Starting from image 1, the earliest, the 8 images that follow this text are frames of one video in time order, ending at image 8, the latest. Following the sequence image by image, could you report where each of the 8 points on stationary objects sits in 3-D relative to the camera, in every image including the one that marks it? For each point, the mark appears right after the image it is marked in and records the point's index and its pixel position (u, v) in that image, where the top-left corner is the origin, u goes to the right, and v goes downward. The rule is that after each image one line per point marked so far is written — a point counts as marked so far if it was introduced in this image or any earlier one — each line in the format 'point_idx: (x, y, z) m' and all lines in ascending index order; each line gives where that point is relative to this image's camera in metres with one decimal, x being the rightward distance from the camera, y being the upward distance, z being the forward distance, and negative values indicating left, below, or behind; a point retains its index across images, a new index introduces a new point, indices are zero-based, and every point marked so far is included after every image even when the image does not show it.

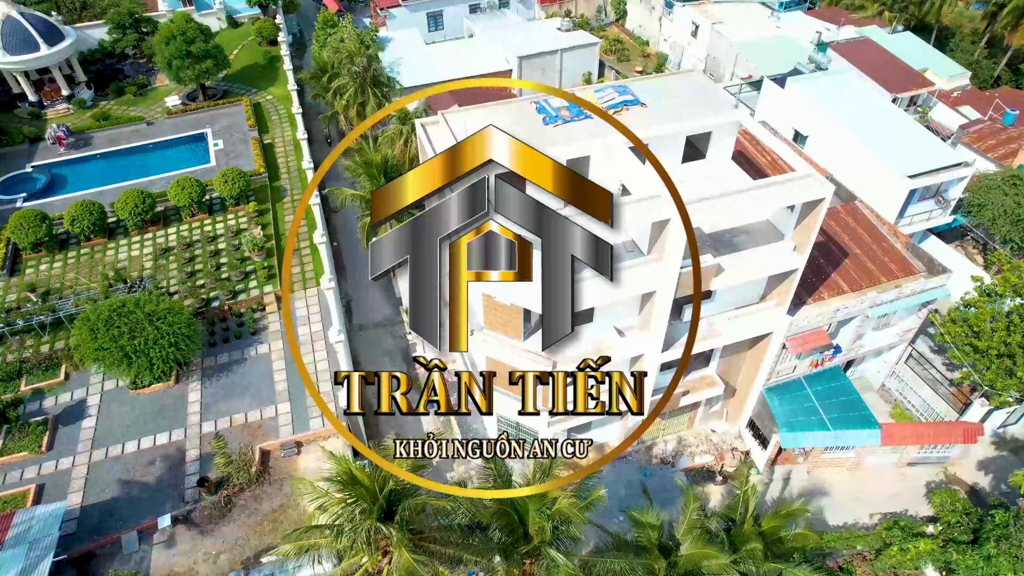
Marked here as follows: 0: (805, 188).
0: (+8.6, +2.9, +18.7) m
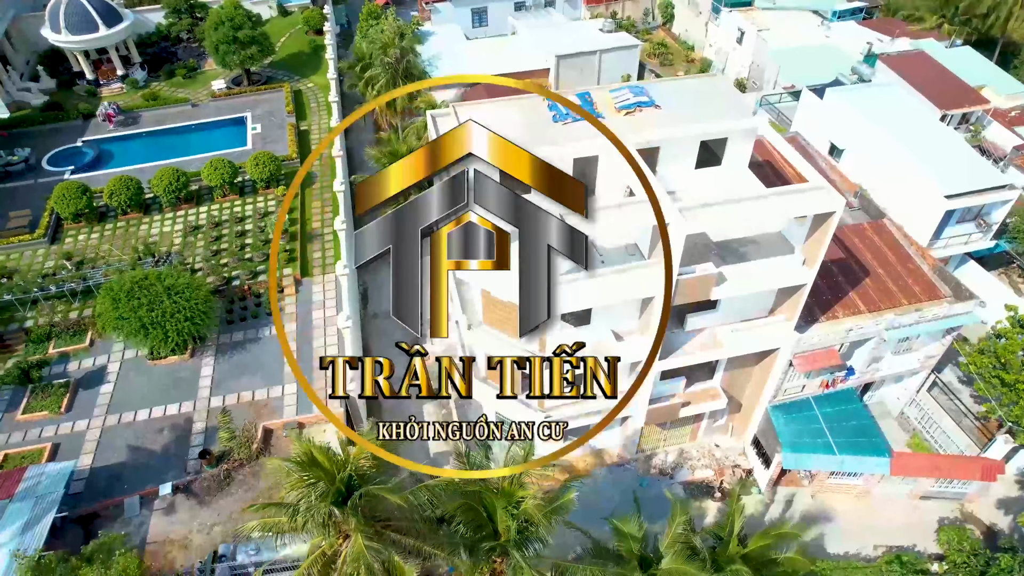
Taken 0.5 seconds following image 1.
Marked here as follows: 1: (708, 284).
0: (+8.5, +2.4, +18.0) m
1: (+5.7, +0.1, +18.2) m
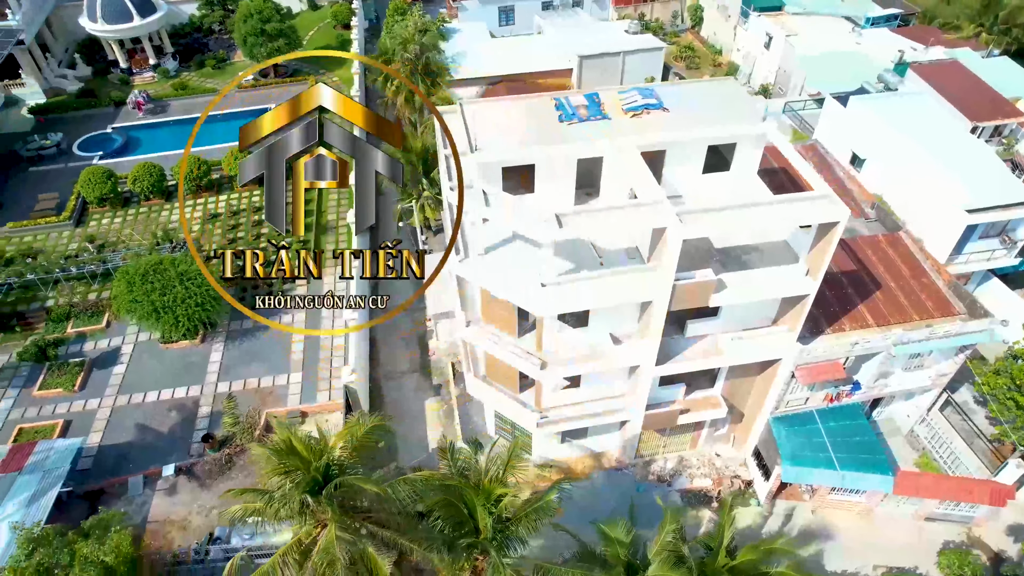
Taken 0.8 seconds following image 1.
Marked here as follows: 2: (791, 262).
0: (+8.5, +2.1, +17.6) m
1: (+5.6, -0.1, +17.9) m
2: (+8.5, +0.8, +19.4) m
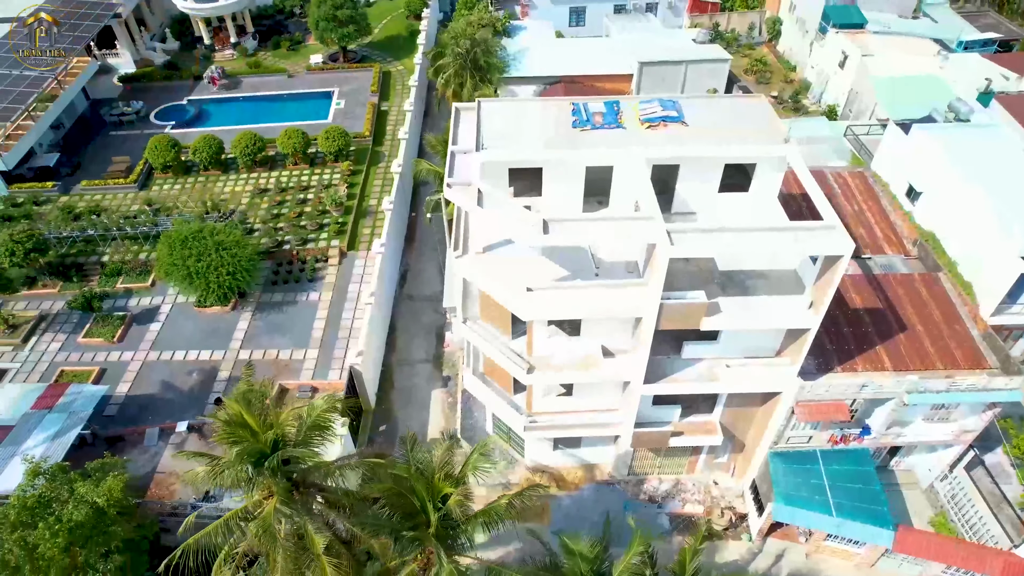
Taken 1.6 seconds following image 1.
0: (+8.2, +1.2, +16.7) m
1: (+5.1, -0.7, +17.4) m
2: (+8.3, -0.1, +18.5) m
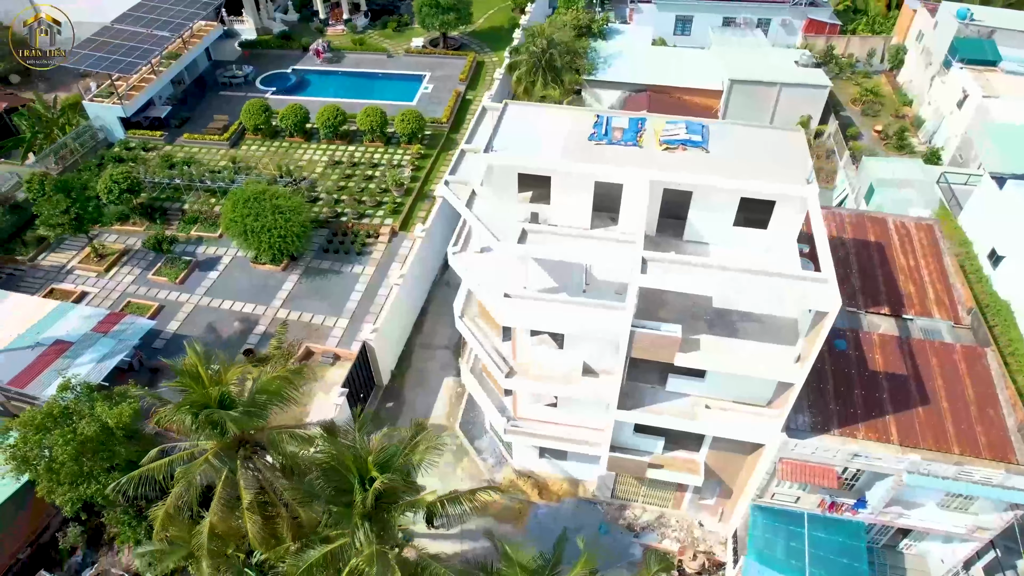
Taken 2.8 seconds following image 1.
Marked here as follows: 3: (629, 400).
0: (+7.4, -0.2, +15.6) m
1: (+4.3, -1.6, +16.8) m
2: (+7.6, -1.5, +17.4) m
3: (+3.6, -3.5, +19.8) m
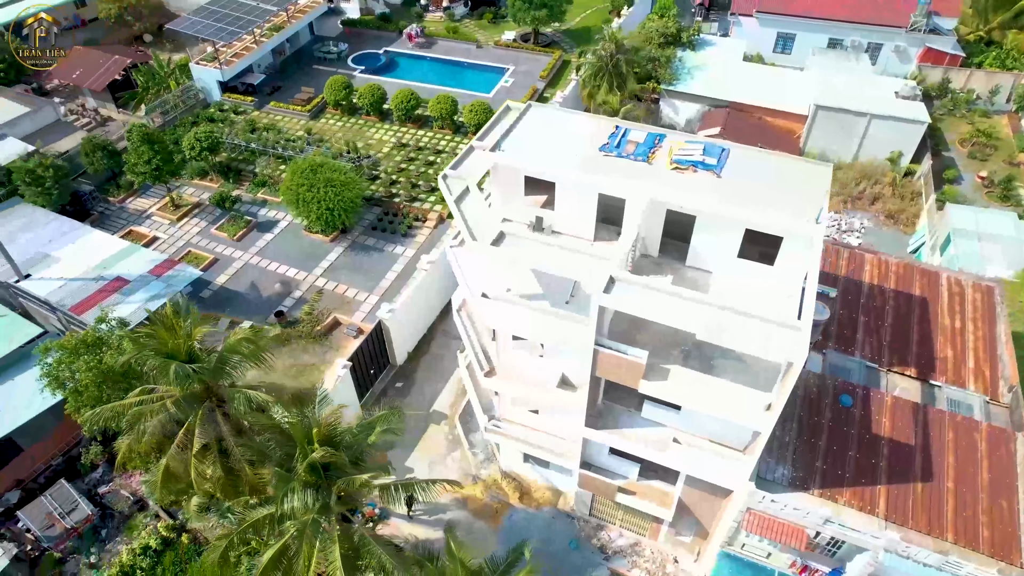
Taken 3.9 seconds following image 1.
0: (+6.3, -1.2, +14.6) m
1: (+3.2, -2.2, +16.2) m
2: (+6.6, -2.6, +16.4) m
3: (+2.7, -4.0, +19.3) m
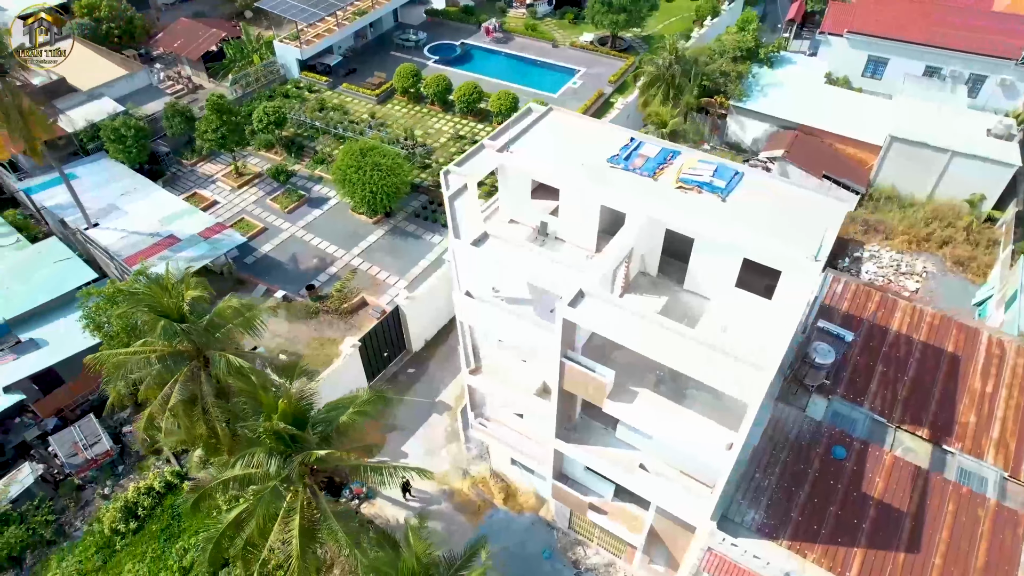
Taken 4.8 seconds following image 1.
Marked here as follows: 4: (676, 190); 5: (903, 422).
0: (+5.2, -2.0, +13.8) m
1: (+2.2, -2.6, +15.9) m
2: (+5.5, -3.4, +15.6) m
3: (+1.9, -4.4, +19.0) m
4: (+4.8, +2.8, +18.1) m
5: (+12.0, -4.1, +19.5) m
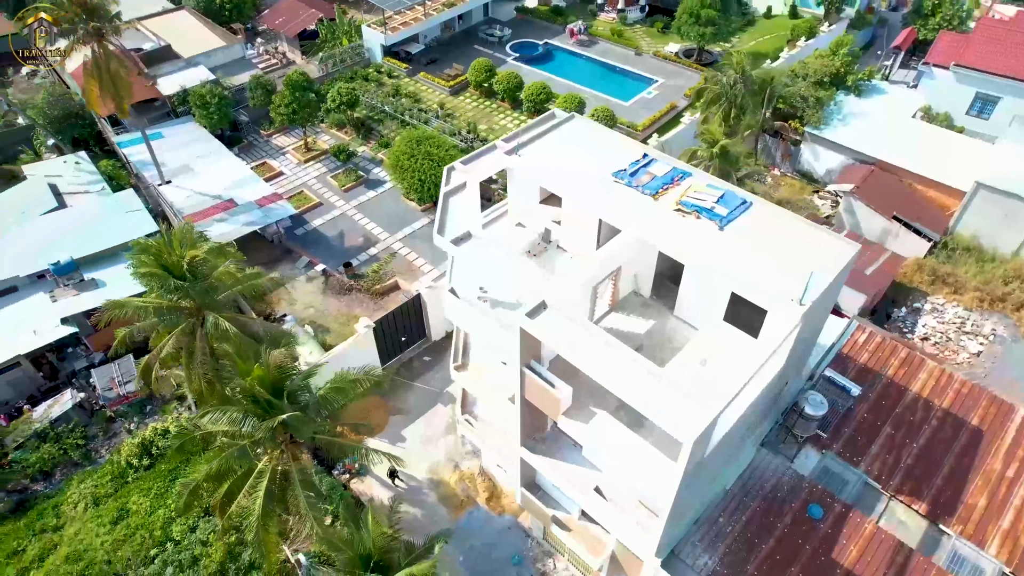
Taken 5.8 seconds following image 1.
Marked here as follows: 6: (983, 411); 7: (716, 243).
0: (+3.8, -2.8, +13.2) m
1: (+1.1, -2.9, +15.6) m
2: (+4.2, -4.2, +15.0) m
3: (+0.9, -4.7, +18.8) m
4: (+4.6, +2.1, +17.5) m
5: (+11.0, -5.8, +17.9) m
6: (+14.5, -3.8, +19.5) m
7: (+5.4, +1.1, +16.5) m
